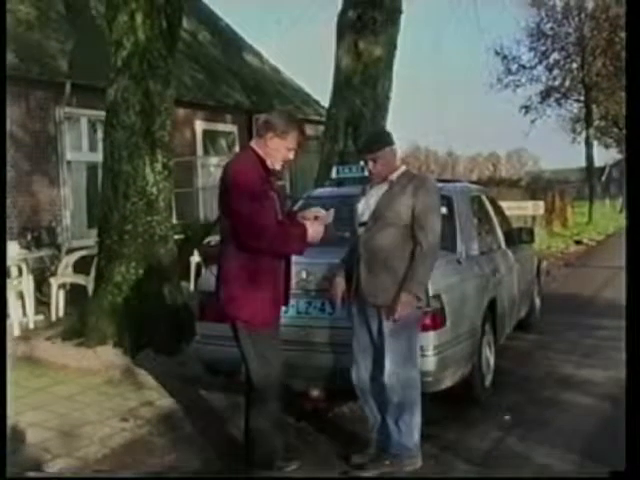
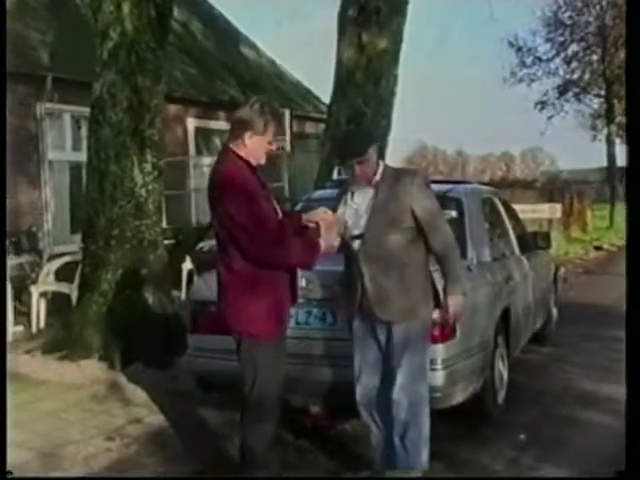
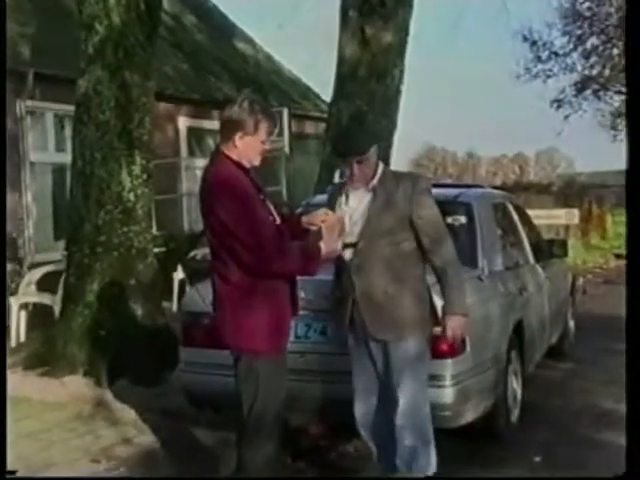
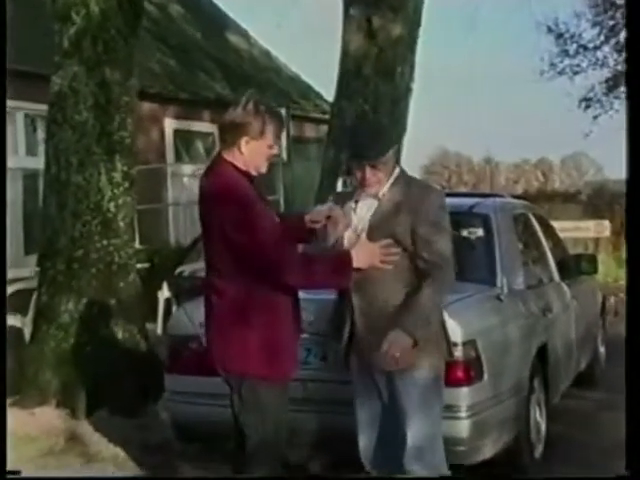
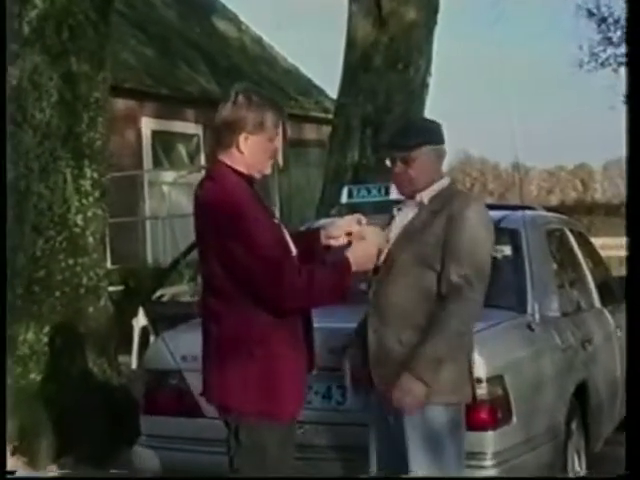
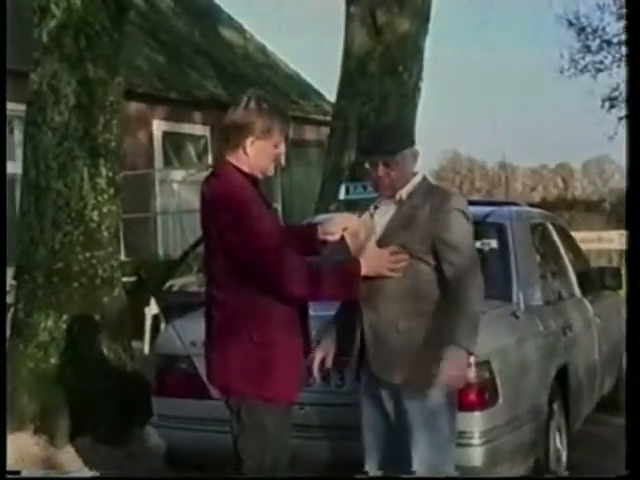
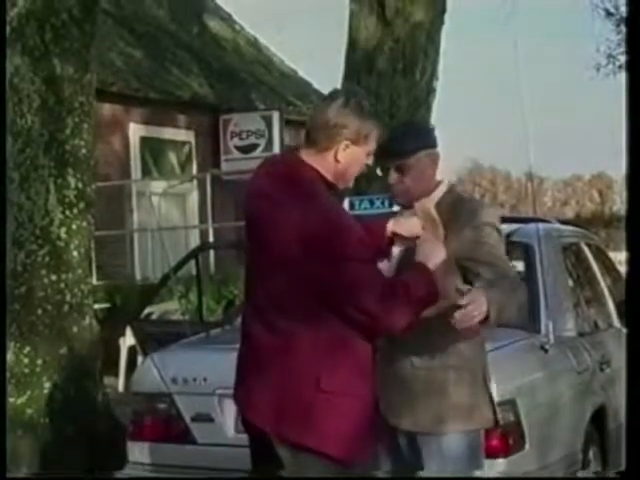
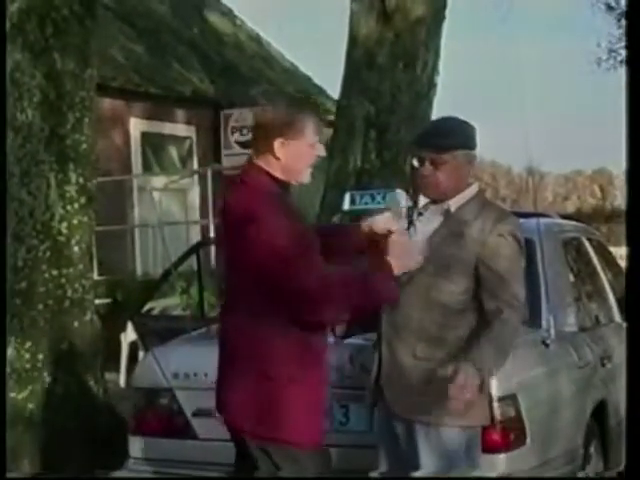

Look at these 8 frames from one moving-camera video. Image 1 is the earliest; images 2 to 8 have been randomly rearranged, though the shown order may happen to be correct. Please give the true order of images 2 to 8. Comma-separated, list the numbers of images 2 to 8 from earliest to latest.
2, 3, 4, 6, 5, 8, 7
